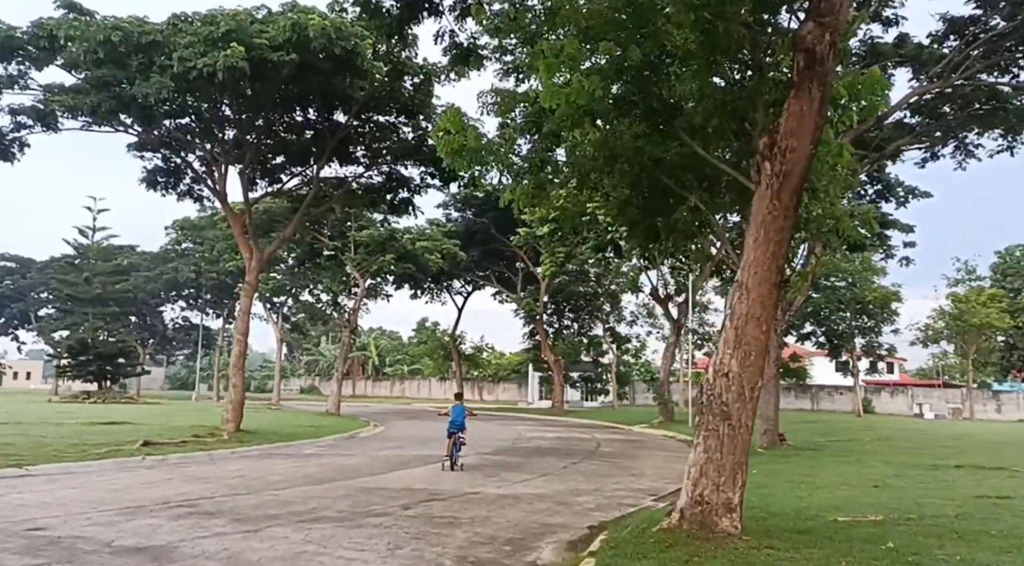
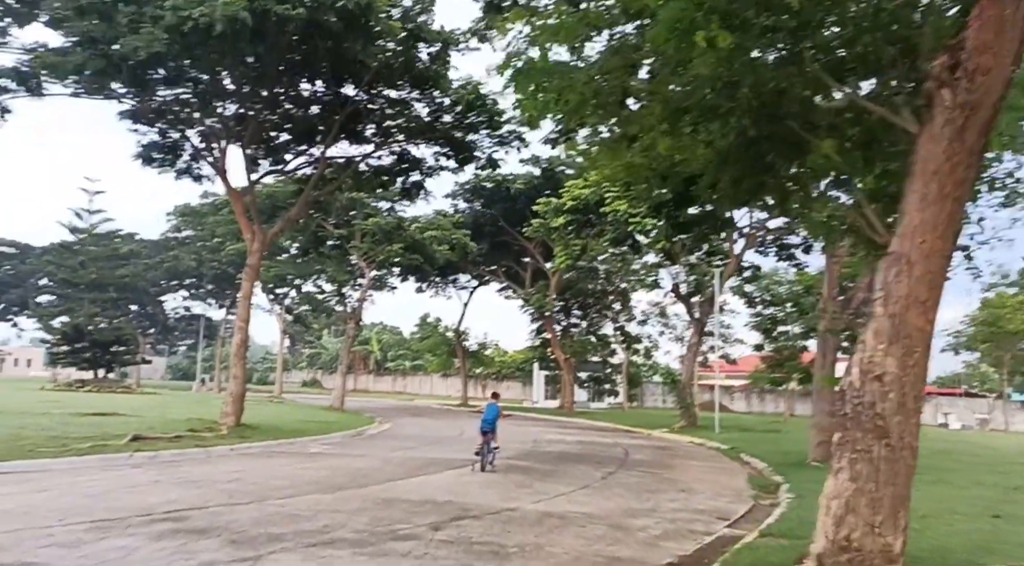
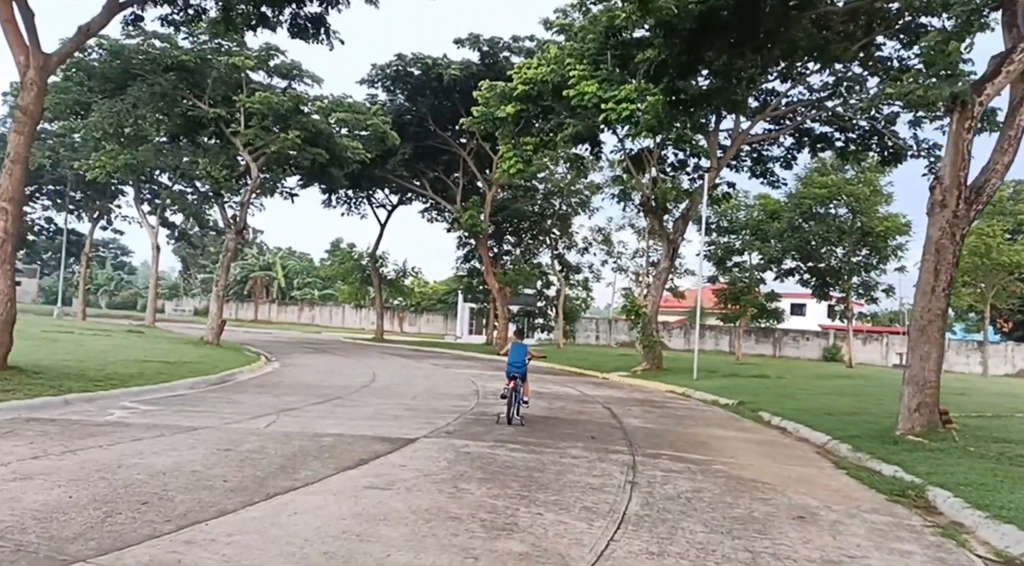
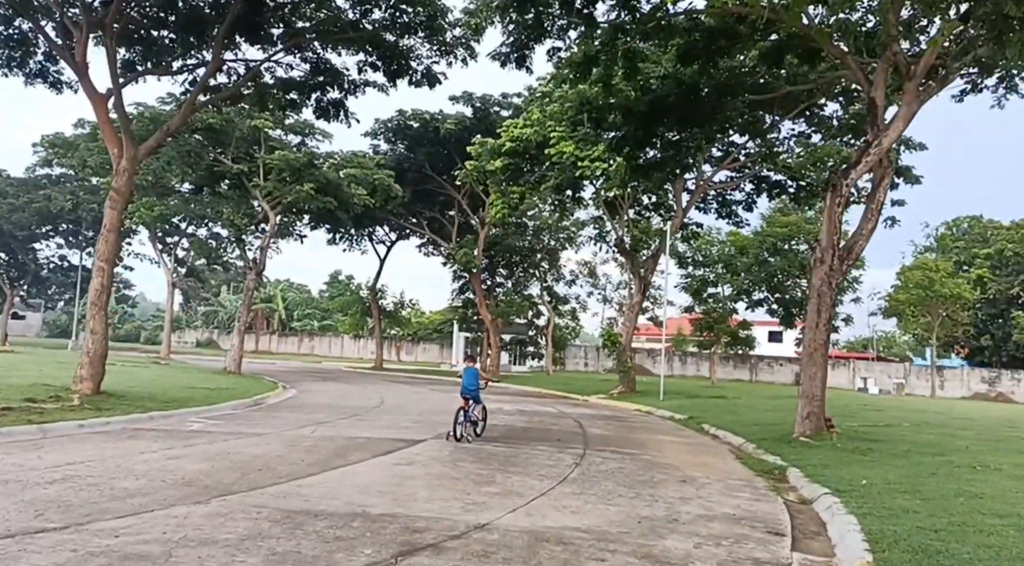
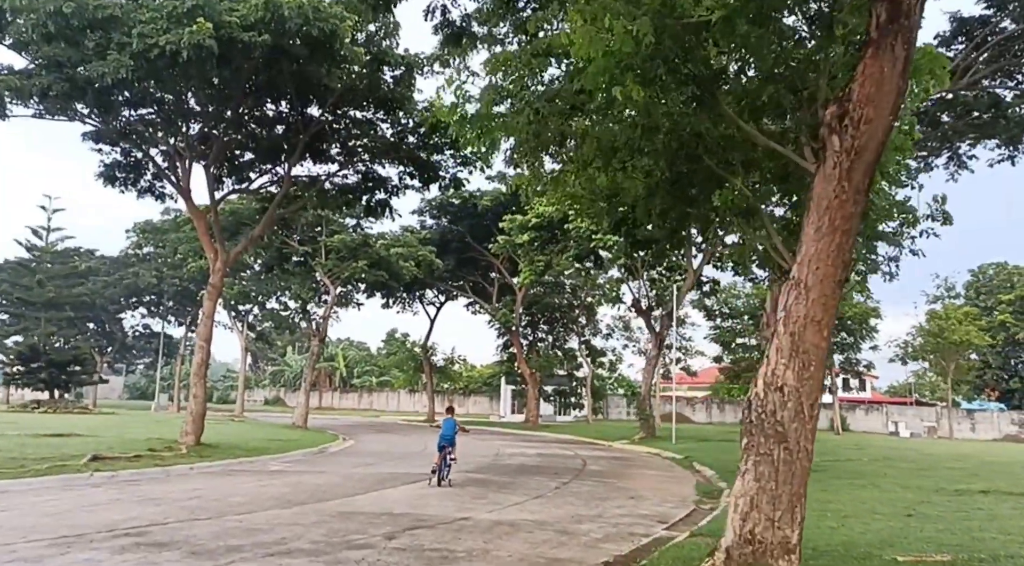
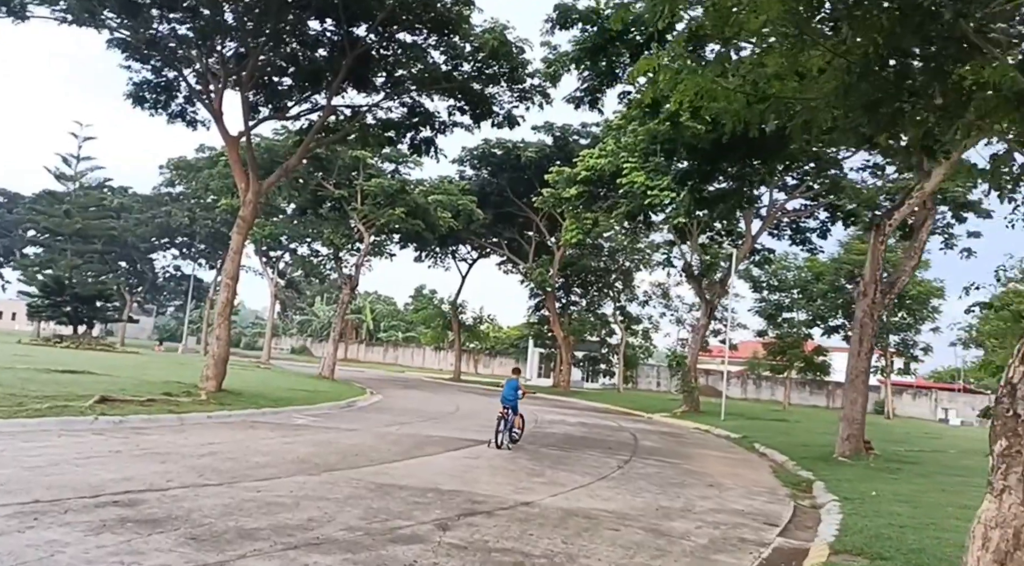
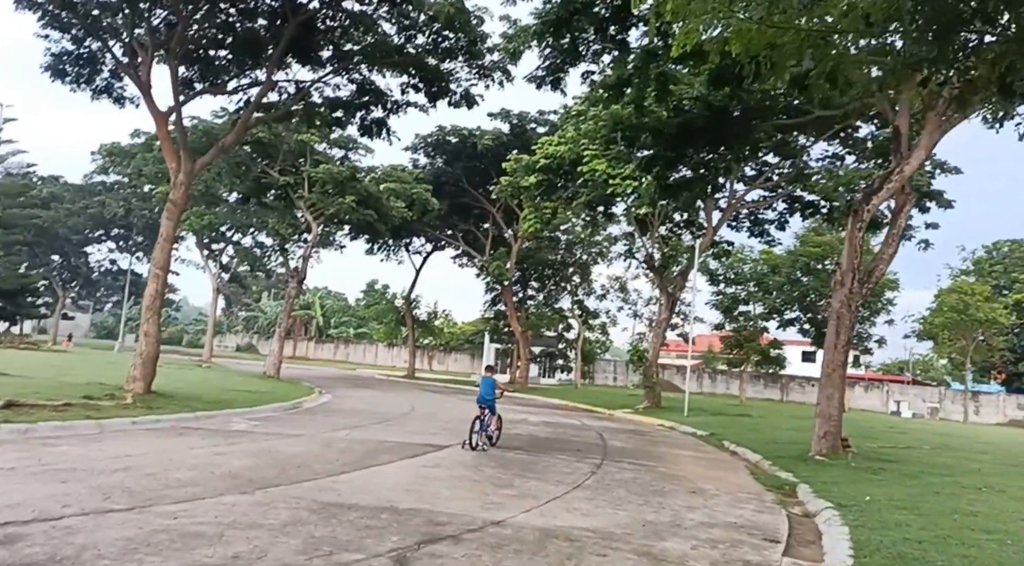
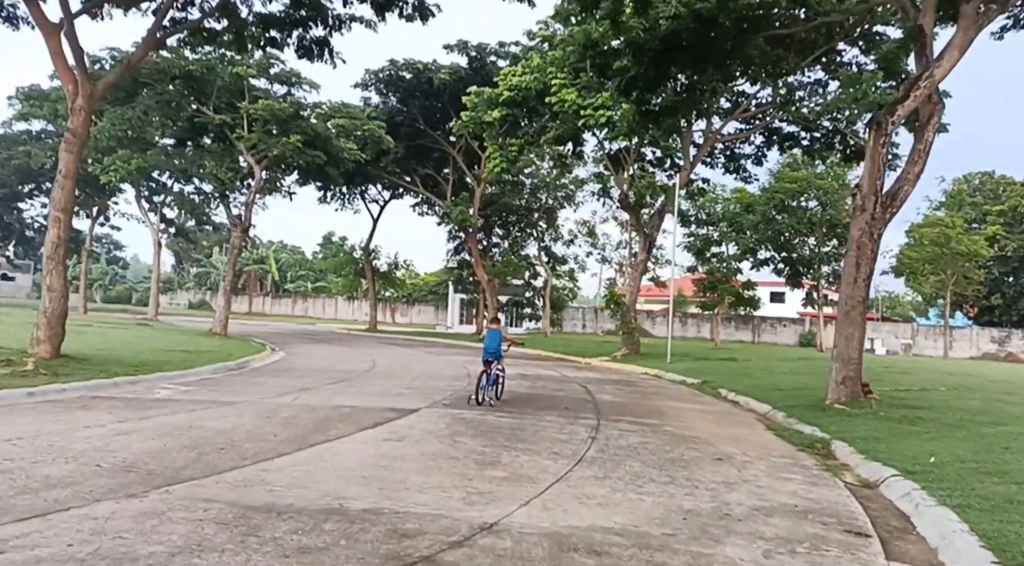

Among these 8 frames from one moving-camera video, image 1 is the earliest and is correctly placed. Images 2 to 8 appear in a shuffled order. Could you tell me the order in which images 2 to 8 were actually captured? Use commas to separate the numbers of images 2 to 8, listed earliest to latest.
5, 2, 6, 7, 4, 8, 3
